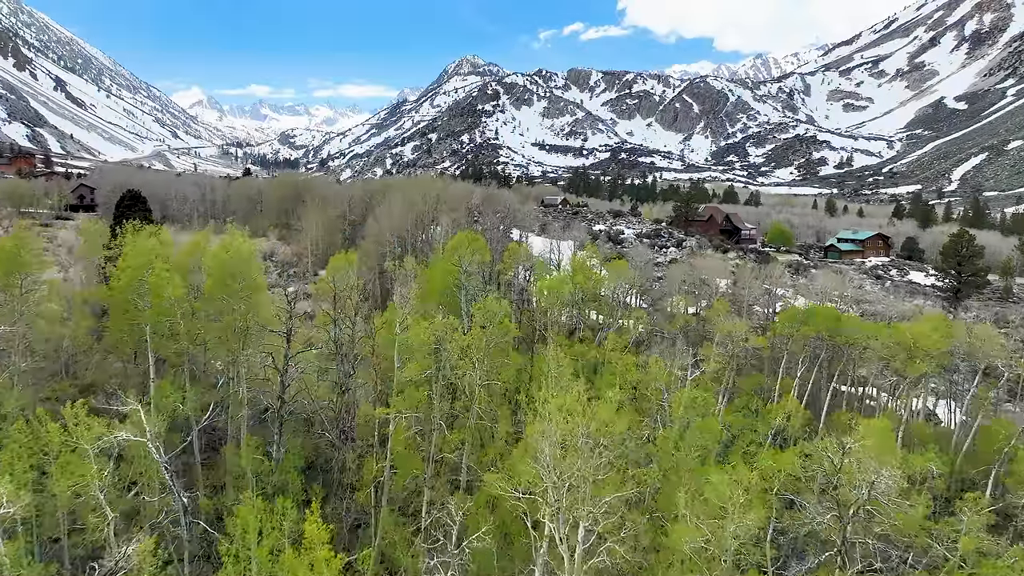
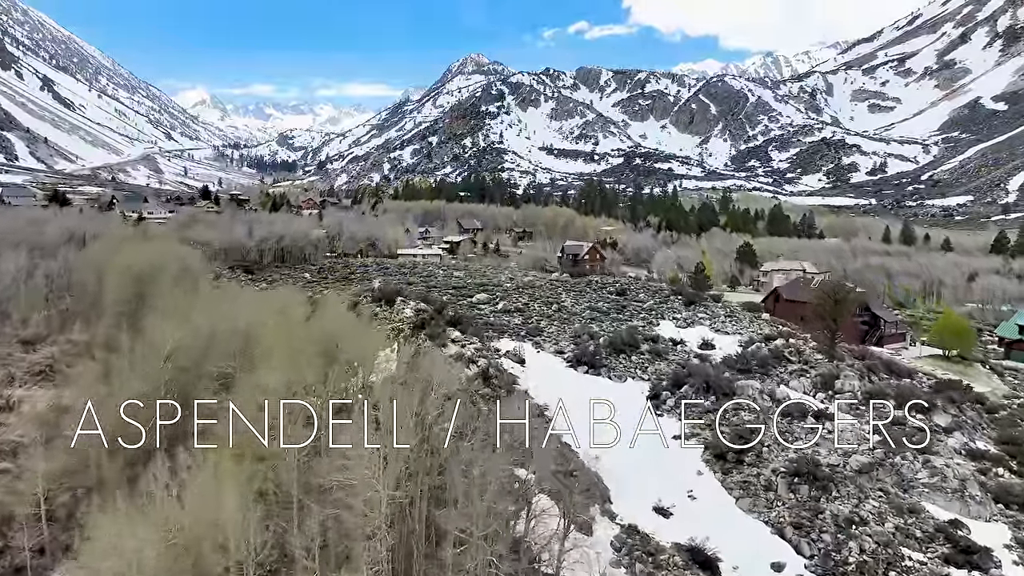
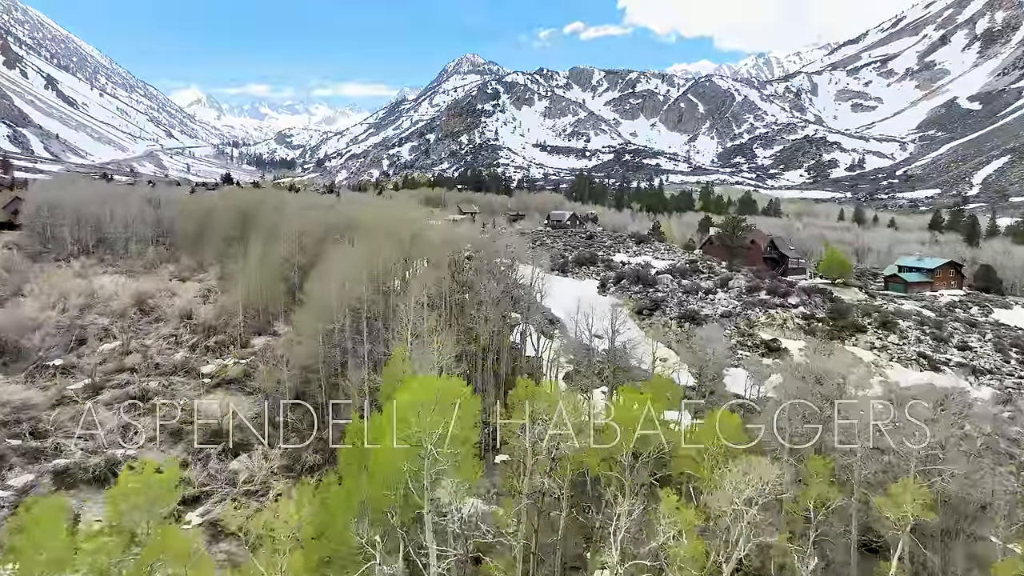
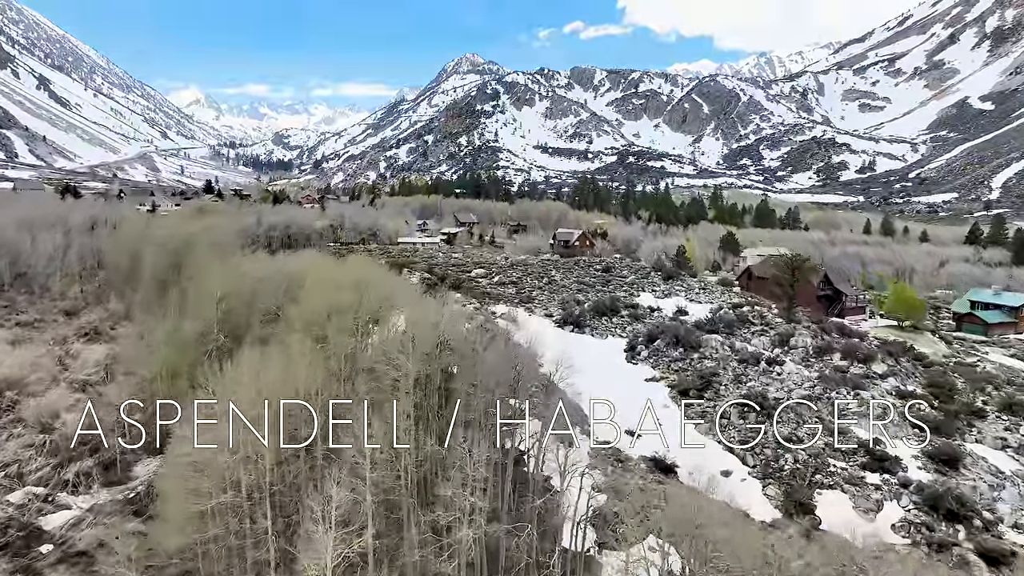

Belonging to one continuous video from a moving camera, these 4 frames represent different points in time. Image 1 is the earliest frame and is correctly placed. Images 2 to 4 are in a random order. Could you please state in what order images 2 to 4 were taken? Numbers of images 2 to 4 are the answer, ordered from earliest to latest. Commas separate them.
3, 4, 2
